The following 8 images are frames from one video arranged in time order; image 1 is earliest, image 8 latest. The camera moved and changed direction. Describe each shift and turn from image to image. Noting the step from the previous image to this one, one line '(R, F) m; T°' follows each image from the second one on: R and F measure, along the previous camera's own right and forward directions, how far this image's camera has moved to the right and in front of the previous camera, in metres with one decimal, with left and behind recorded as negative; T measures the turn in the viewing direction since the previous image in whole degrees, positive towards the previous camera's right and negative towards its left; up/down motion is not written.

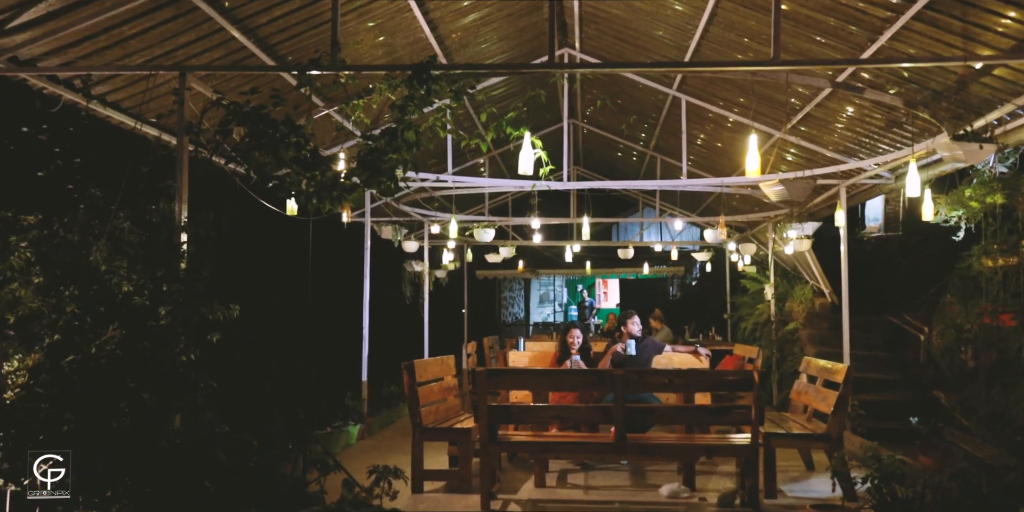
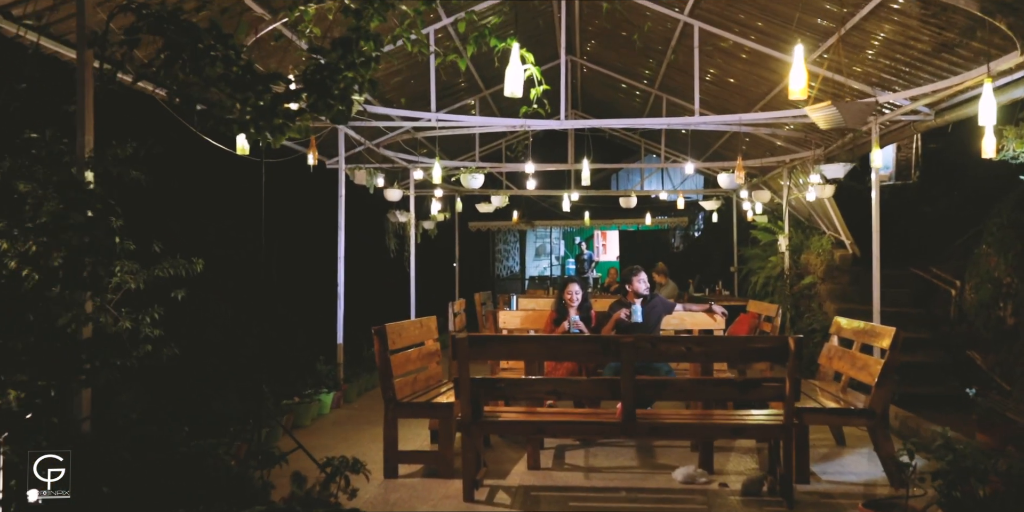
(+0.1, +0.9) m; 0°
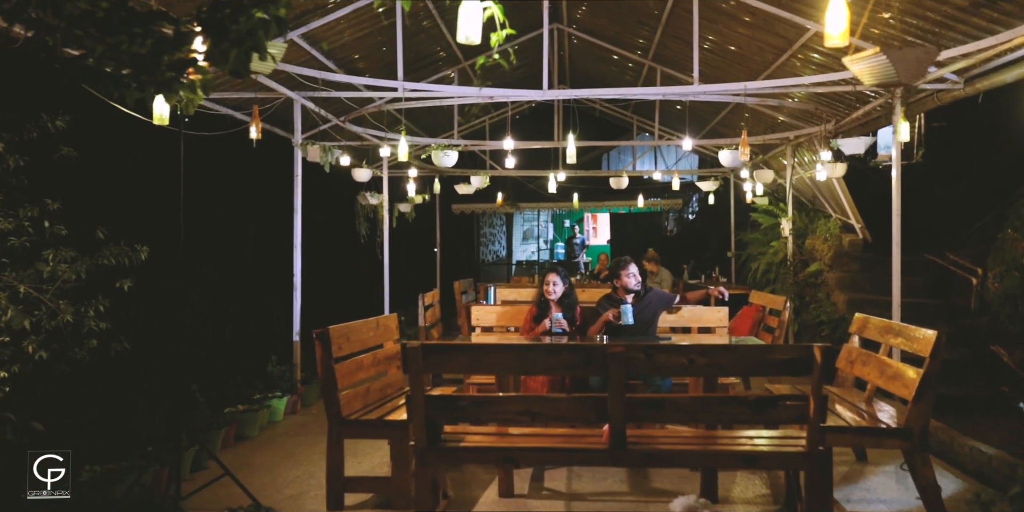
(+0.1, +0.8) m; +1°
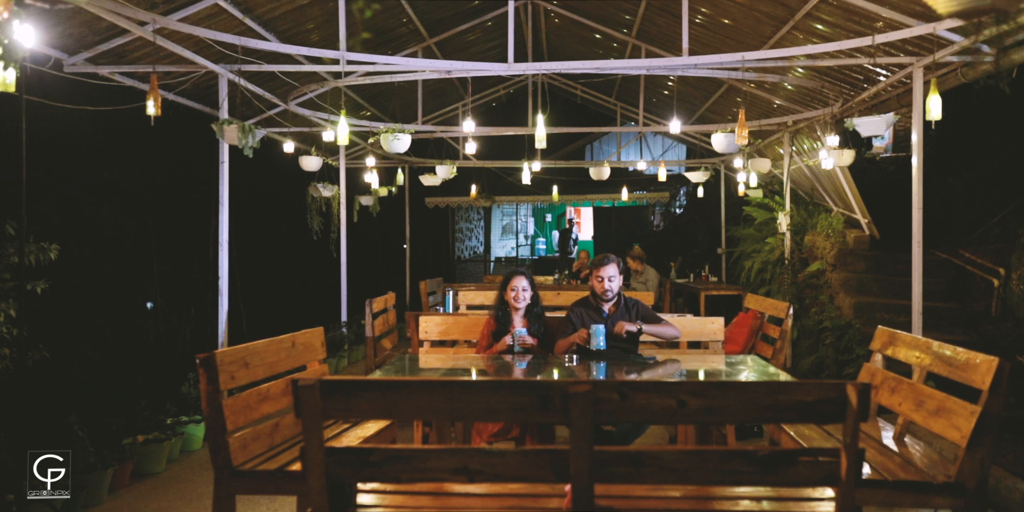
(+0.2, +0.9) m; +1°
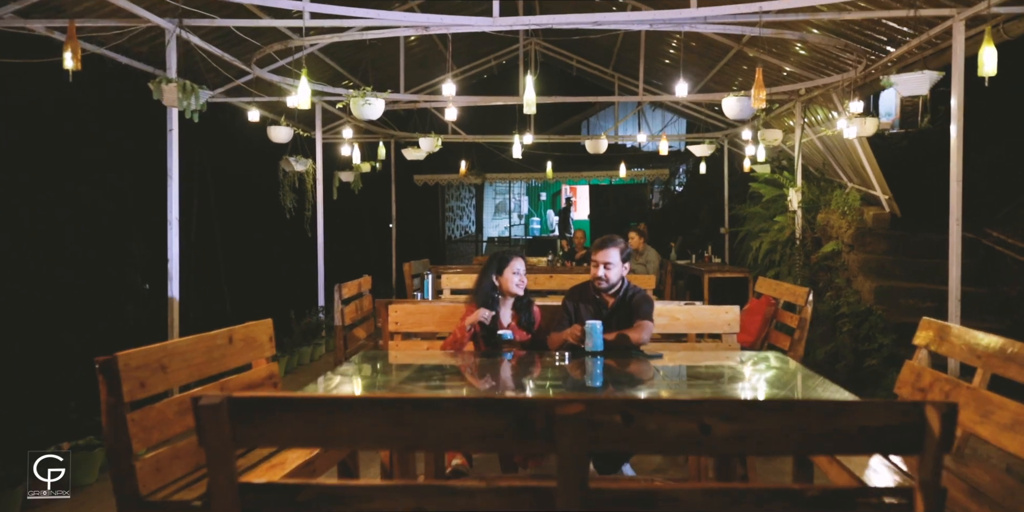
(+0.1, +0.7) m; 0°
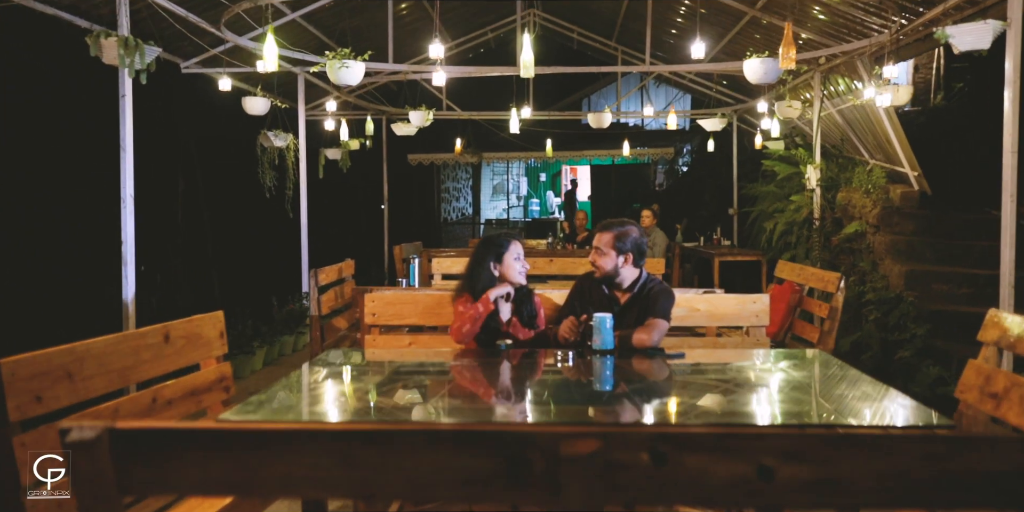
(0.0, +0.6) m; 0°
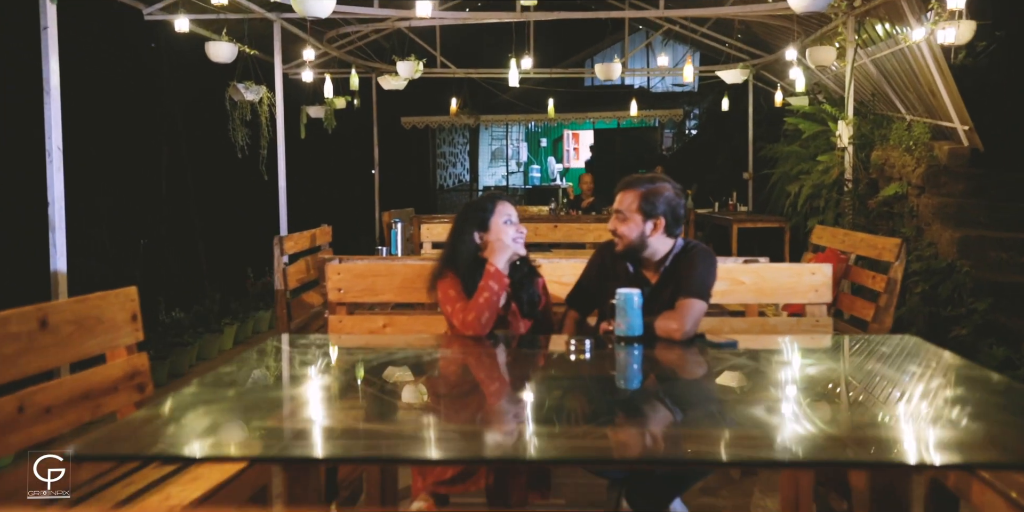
(0.0, +0.7) m; 0°
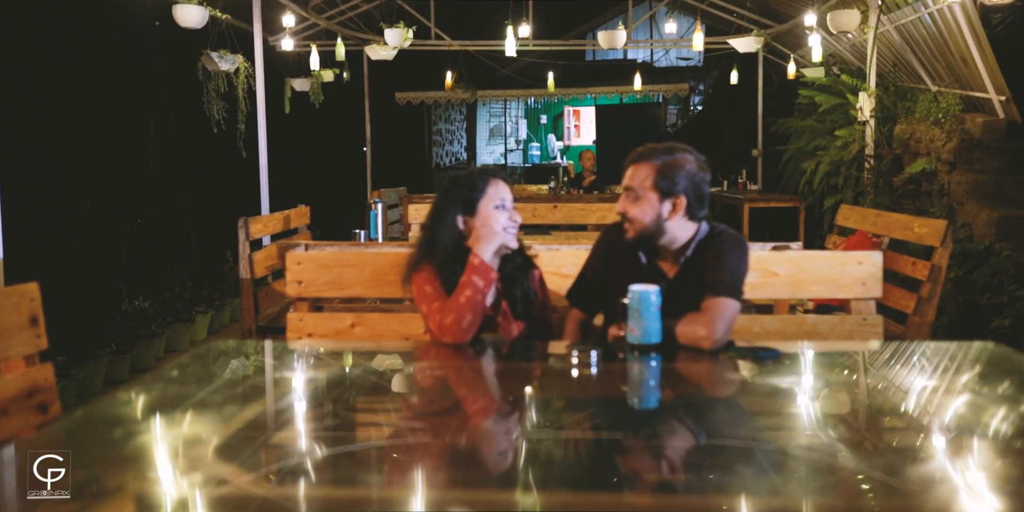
(0.0, +0.5) m; 0°
